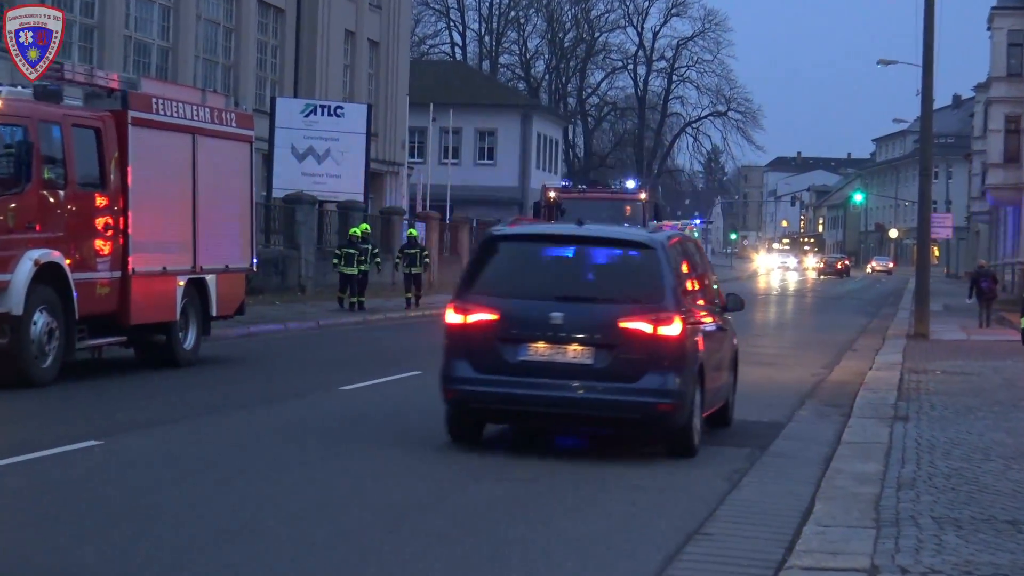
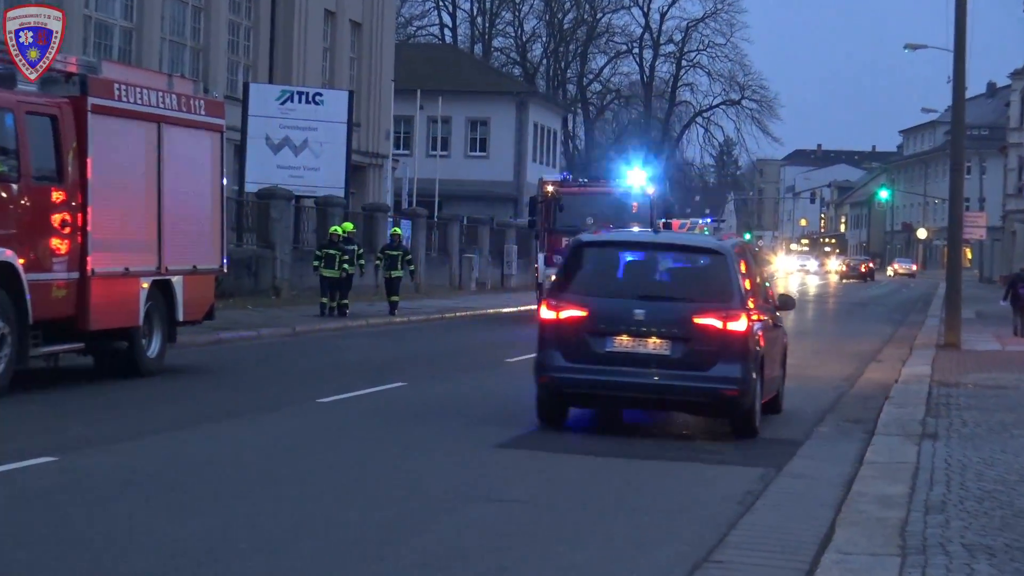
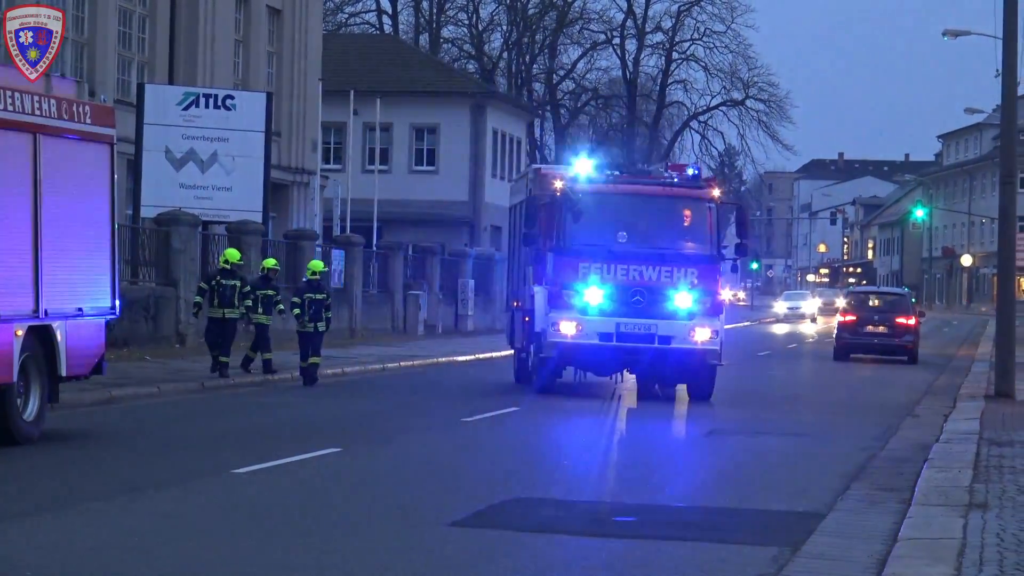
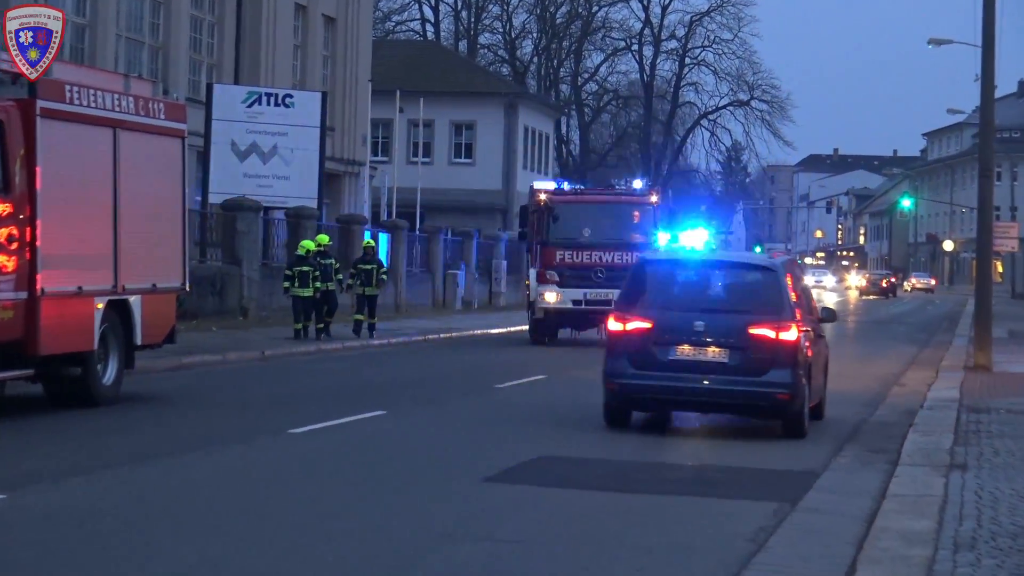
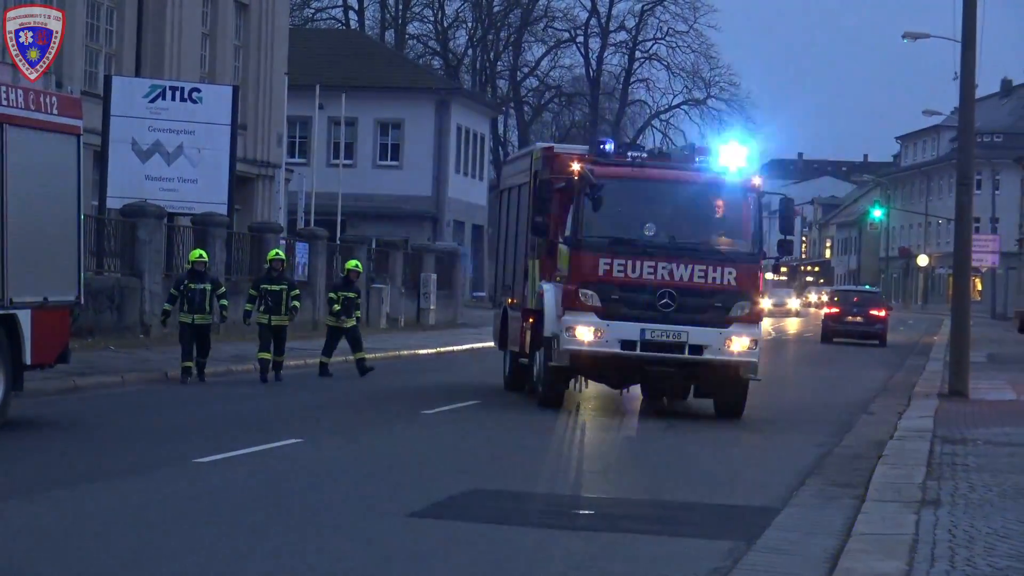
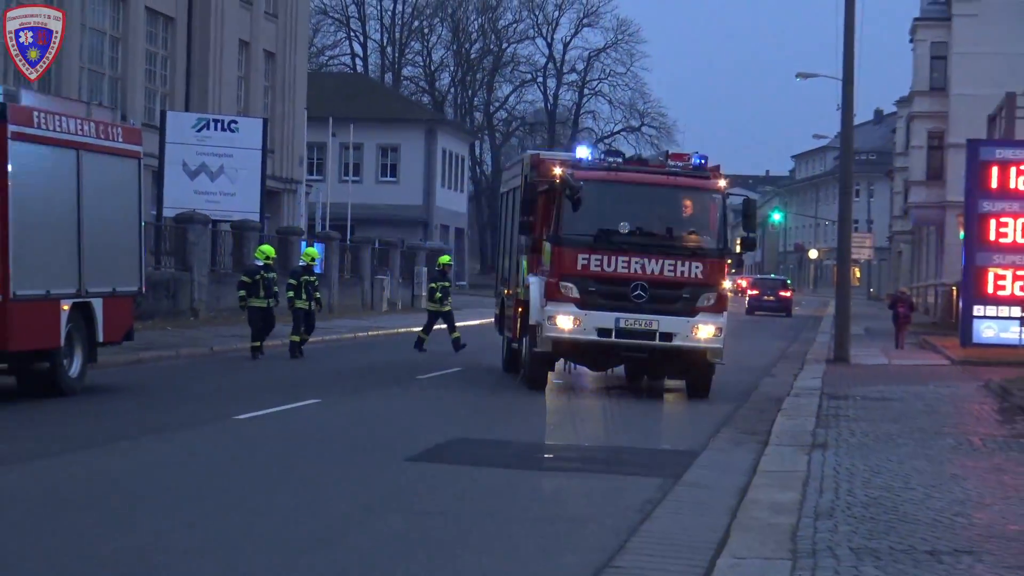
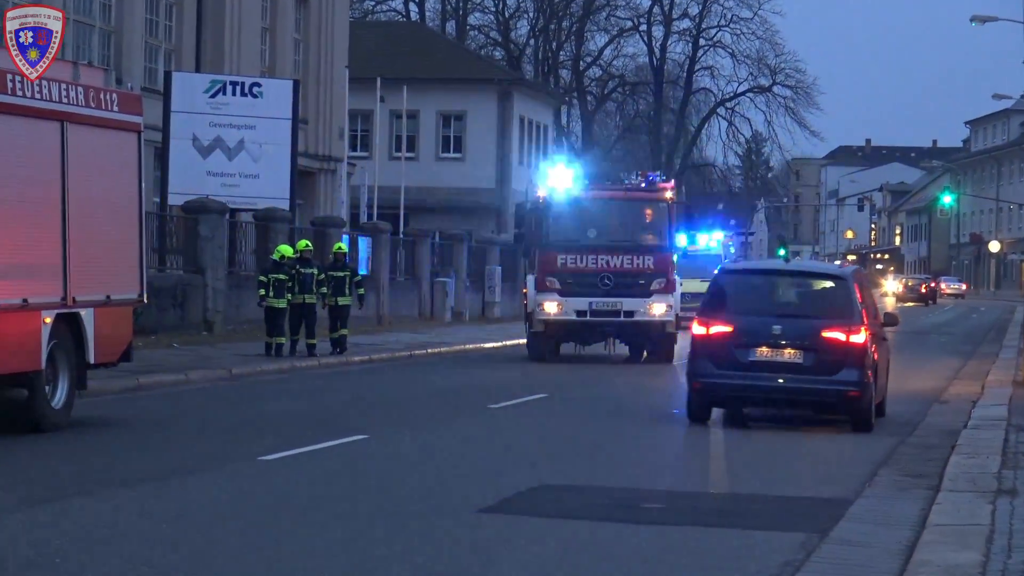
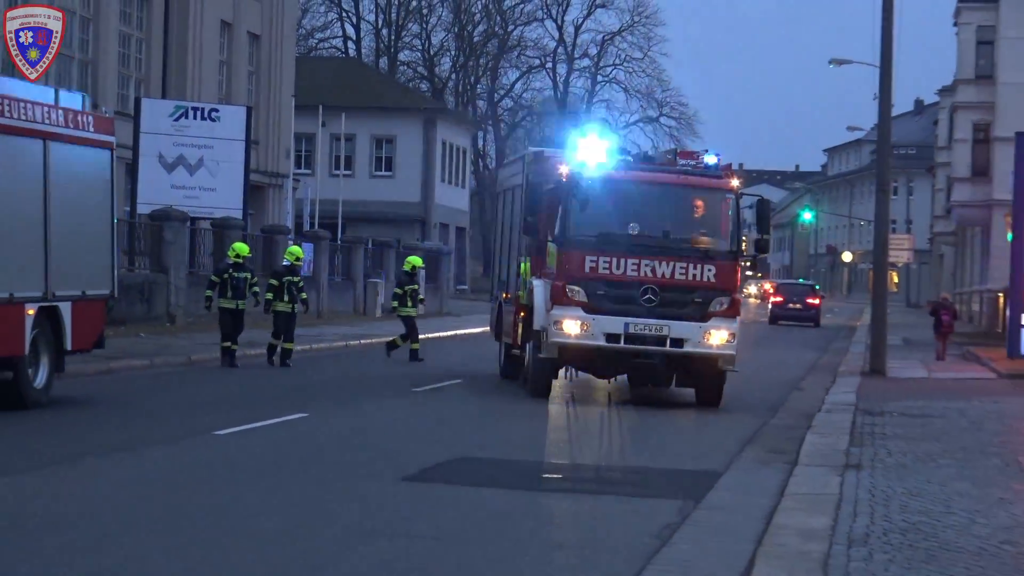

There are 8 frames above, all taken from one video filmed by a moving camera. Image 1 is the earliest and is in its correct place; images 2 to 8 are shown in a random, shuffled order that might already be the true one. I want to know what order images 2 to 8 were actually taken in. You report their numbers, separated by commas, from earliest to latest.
2, 4, 7, 3, 5, 8, 6
